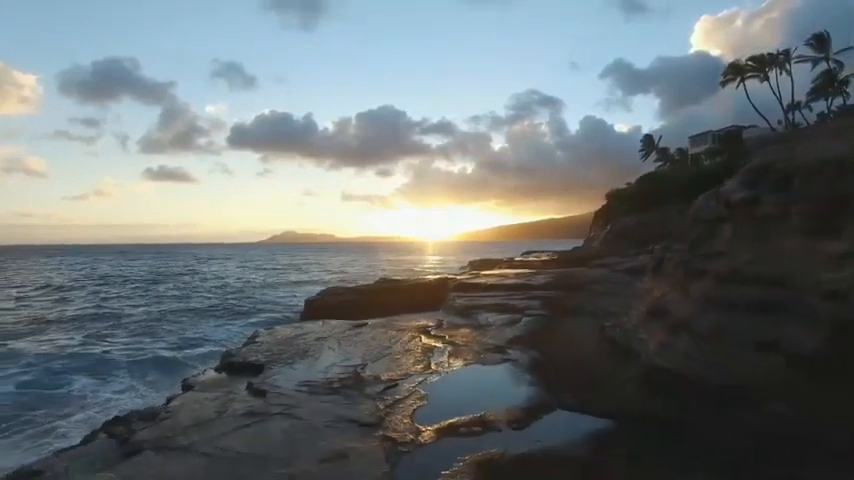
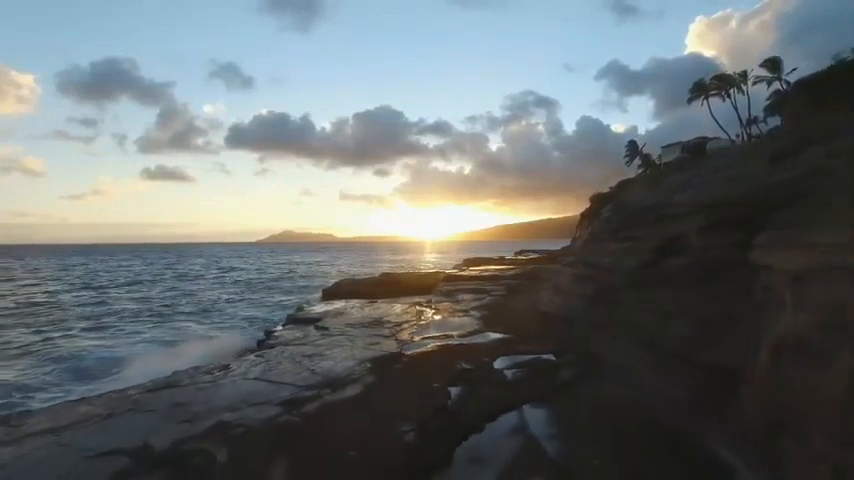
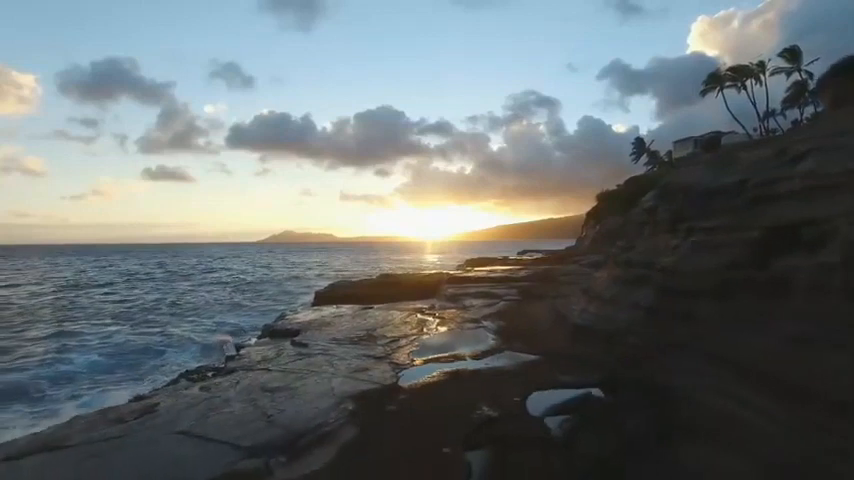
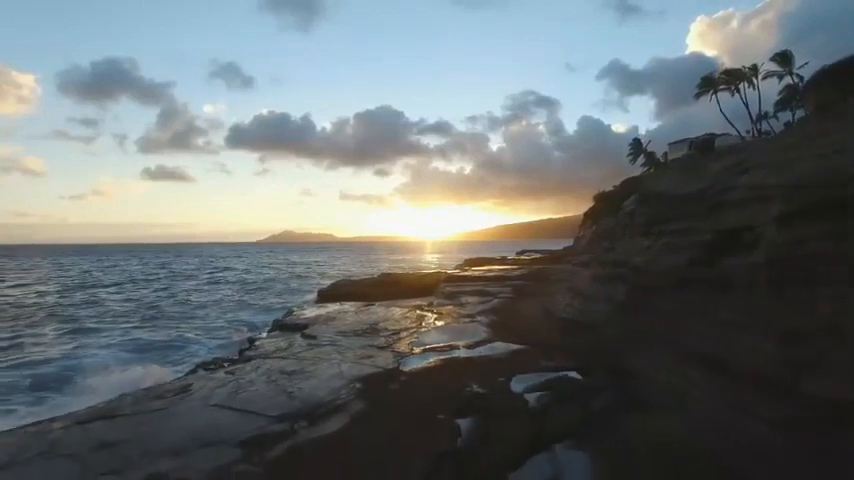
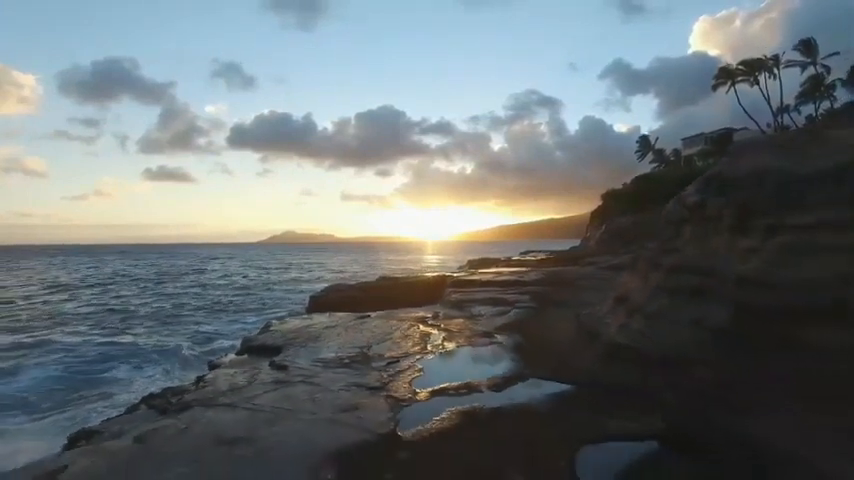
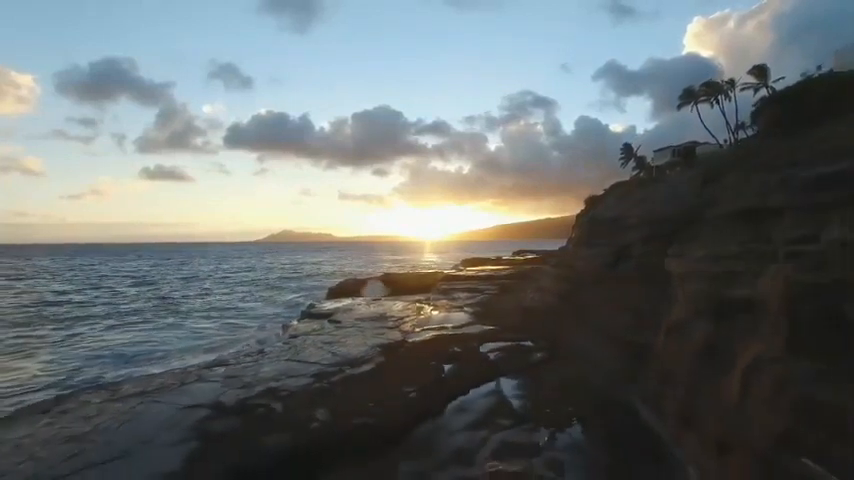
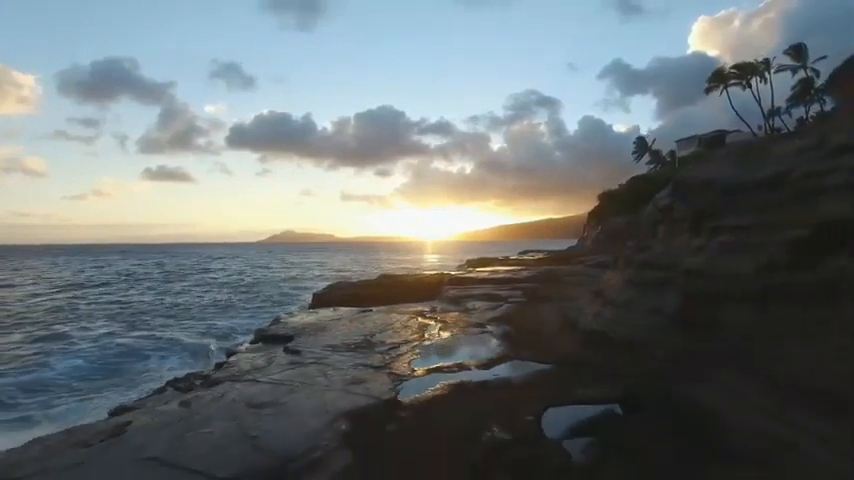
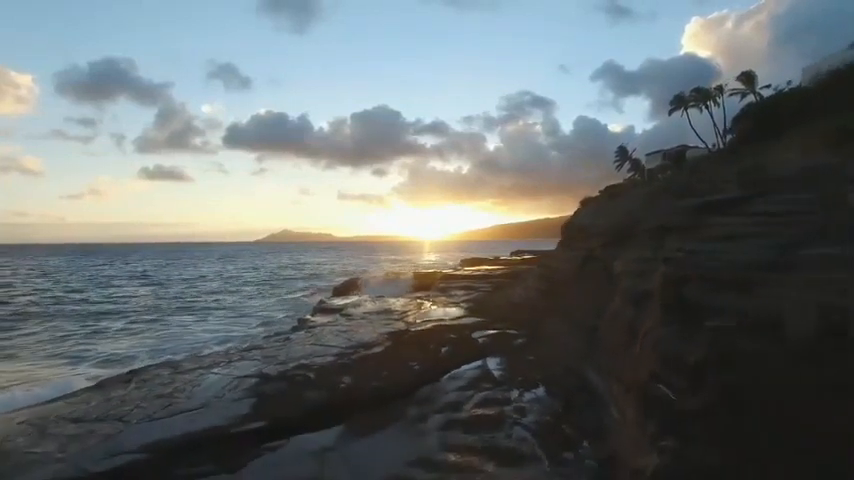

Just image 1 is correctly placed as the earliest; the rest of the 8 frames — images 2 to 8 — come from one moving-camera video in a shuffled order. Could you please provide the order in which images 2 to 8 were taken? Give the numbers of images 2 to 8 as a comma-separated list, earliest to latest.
5, 7, 3, 4, 2, 6, 8
